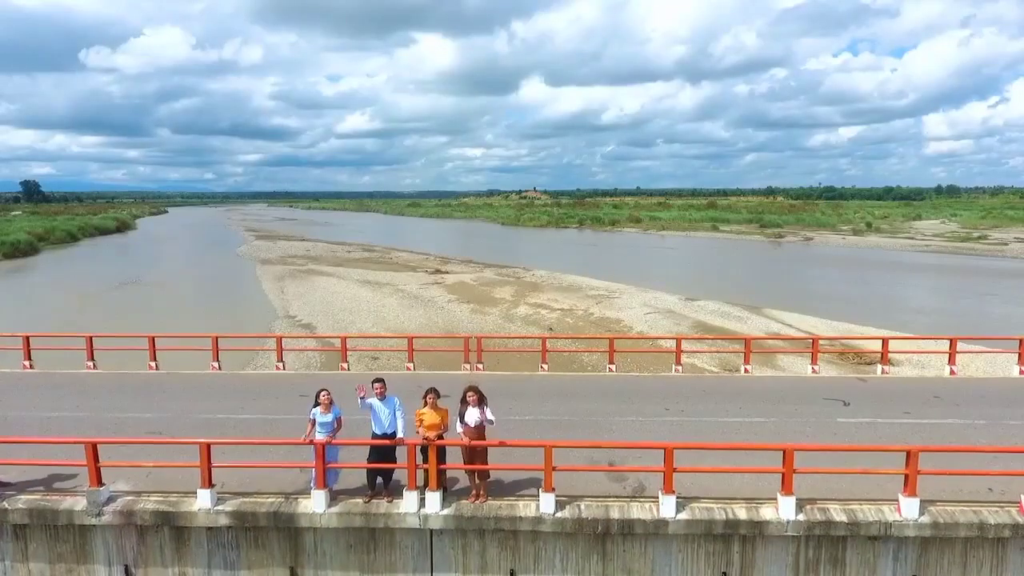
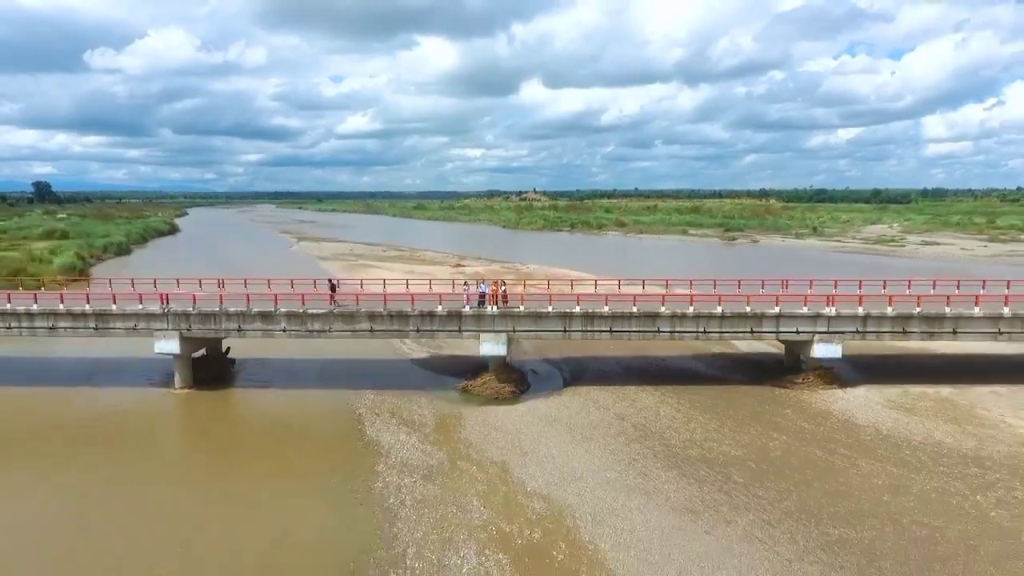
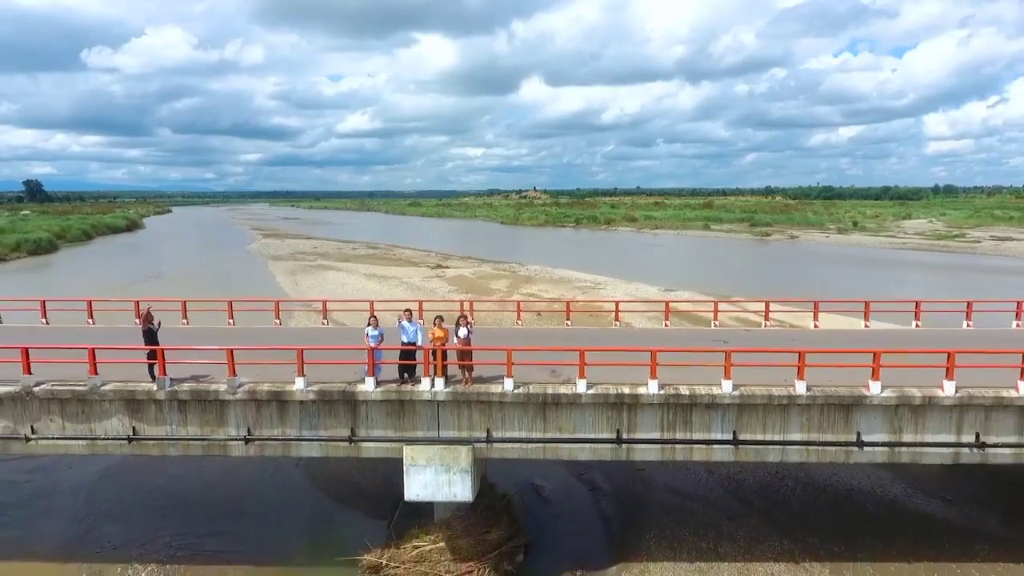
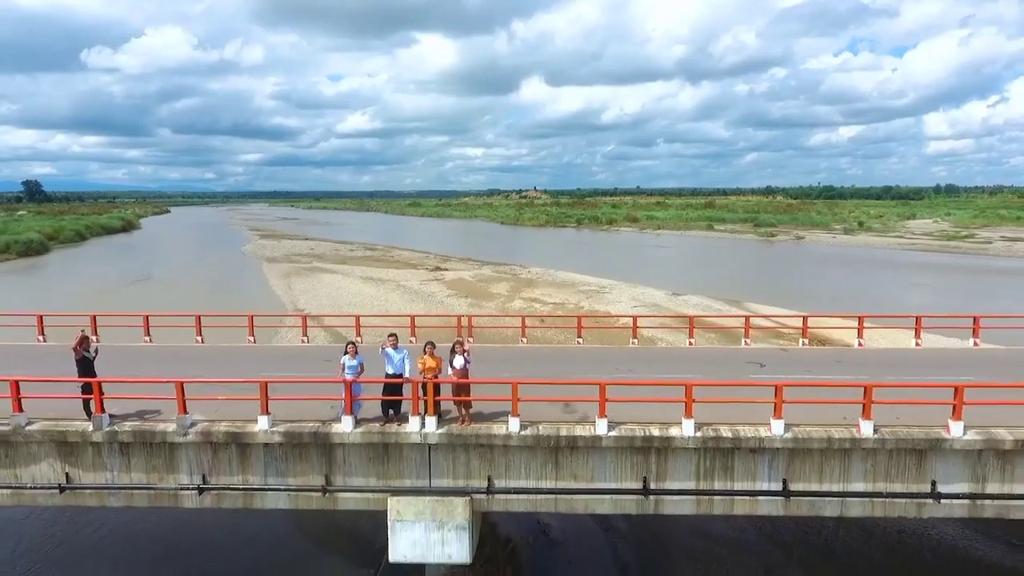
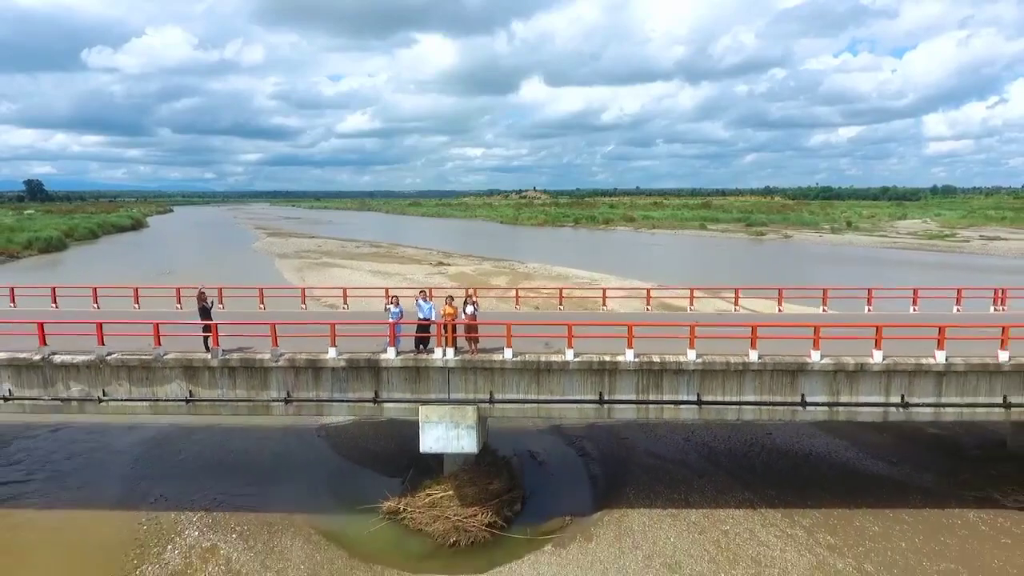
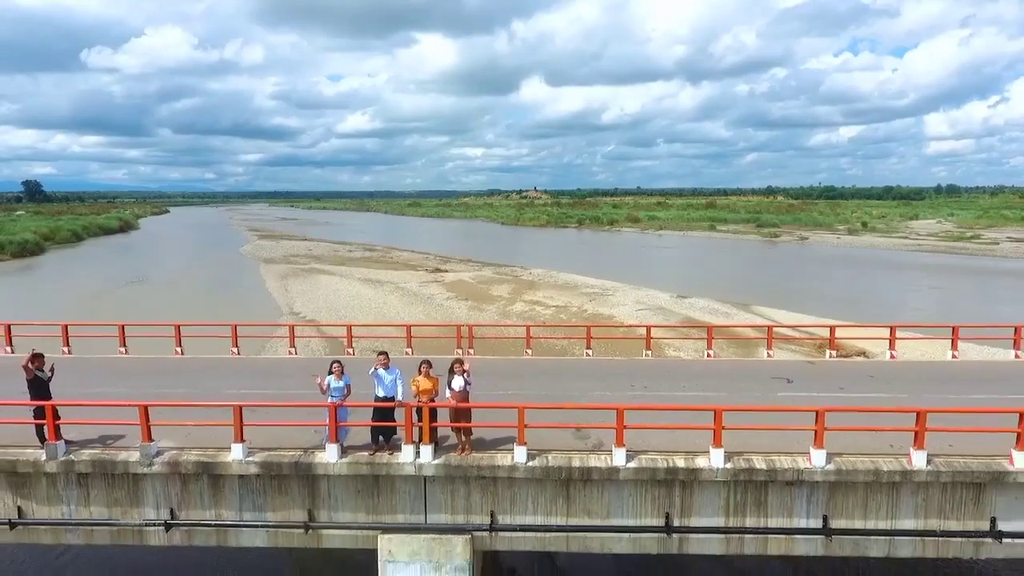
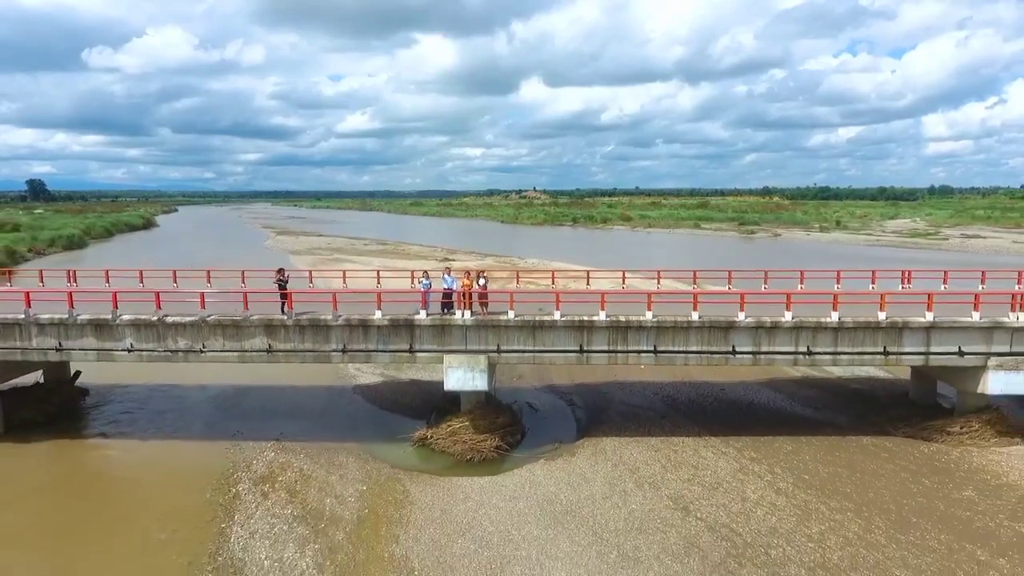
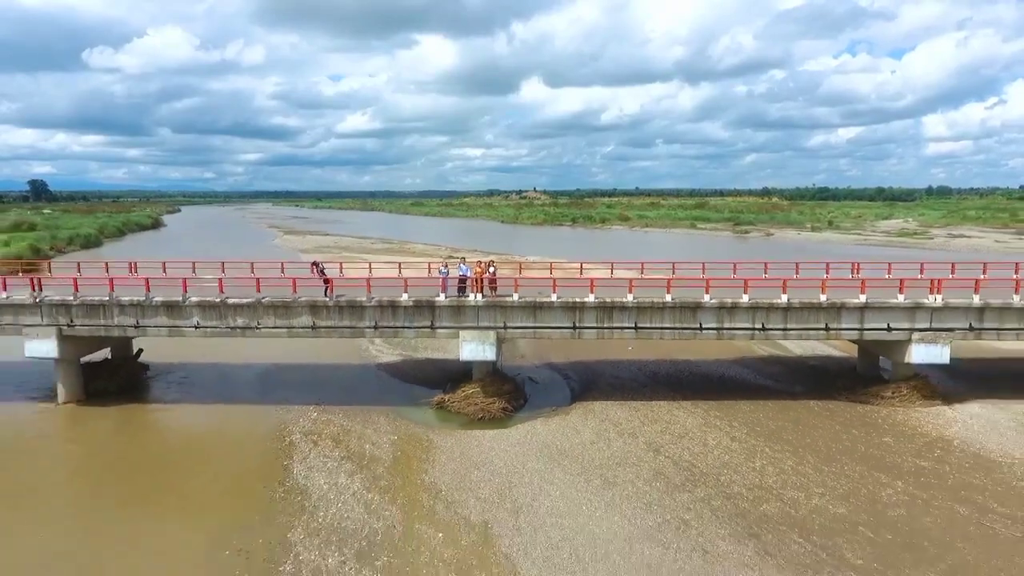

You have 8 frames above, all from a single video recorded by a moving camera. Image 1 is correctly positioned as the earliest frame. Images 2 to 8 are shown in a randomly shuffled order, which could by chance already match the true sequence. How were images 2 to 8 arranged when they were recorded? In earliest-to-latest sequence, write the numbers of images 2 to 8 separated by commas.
6, 4, 3, 5, 7, 8, 2
